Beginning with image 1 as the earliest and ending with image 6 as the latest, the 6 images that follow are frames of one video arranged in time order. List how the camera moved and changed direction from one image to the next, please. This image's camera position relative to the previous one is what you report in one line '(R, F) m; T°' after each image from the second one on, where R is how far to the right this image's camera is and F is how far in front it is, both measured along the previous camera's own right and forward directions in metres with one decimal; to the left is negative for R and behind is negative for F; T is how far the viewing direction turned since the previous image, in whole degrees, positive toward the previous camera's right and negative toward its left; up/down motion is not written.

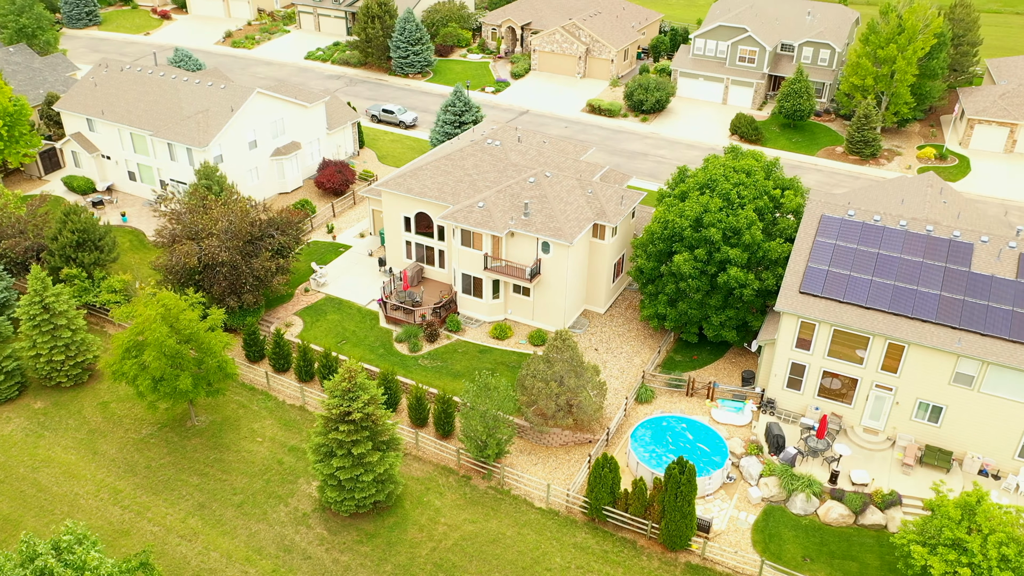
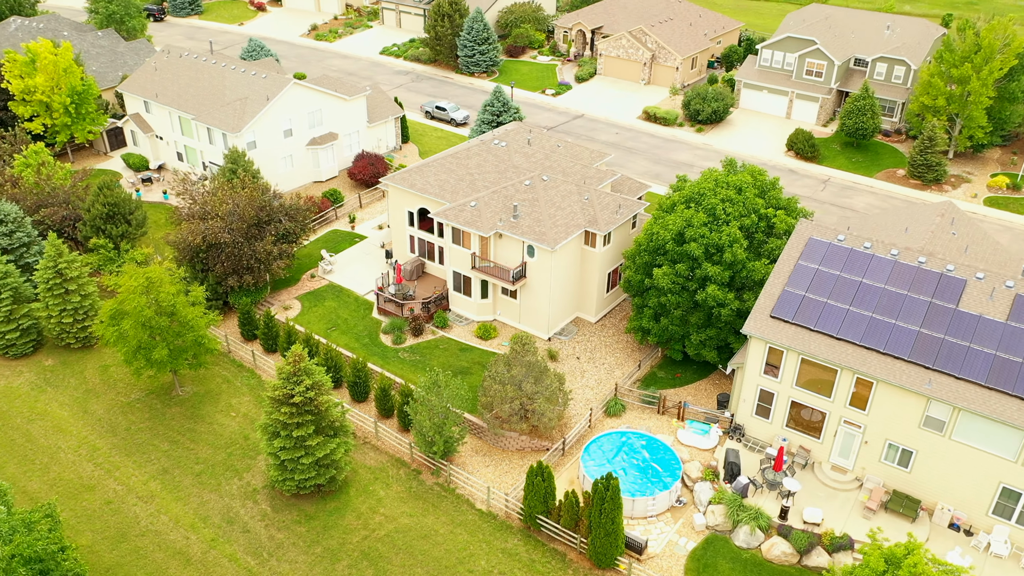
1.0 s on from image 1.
(+5.7, +0.4) m; -8°
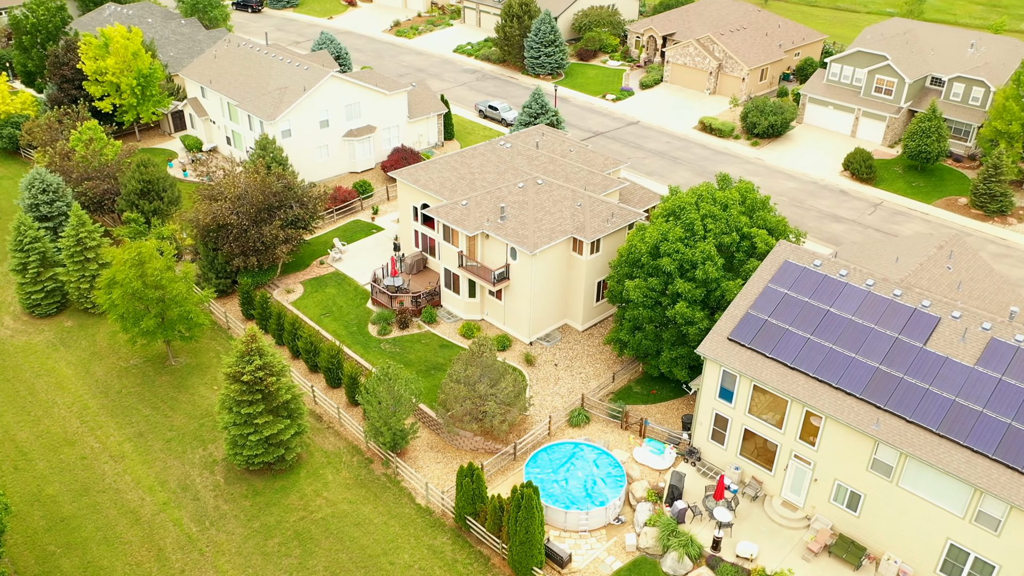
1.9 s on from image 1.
(+5.9, +0.4) m; -8°
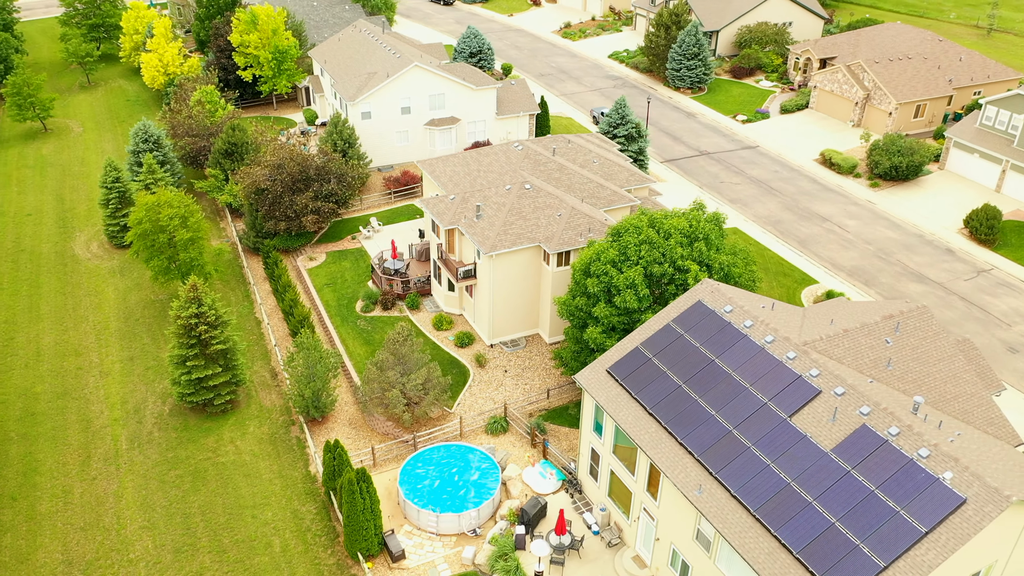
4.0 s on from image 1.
(+12.2, +1.9) m; -16°
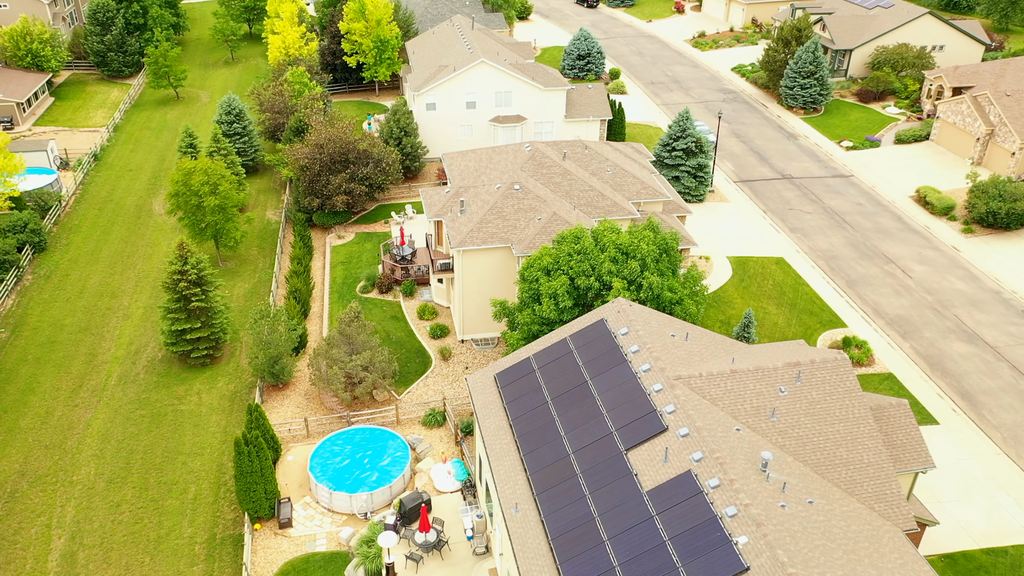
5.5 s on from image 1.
(+9.4, +1.3) m; -13°
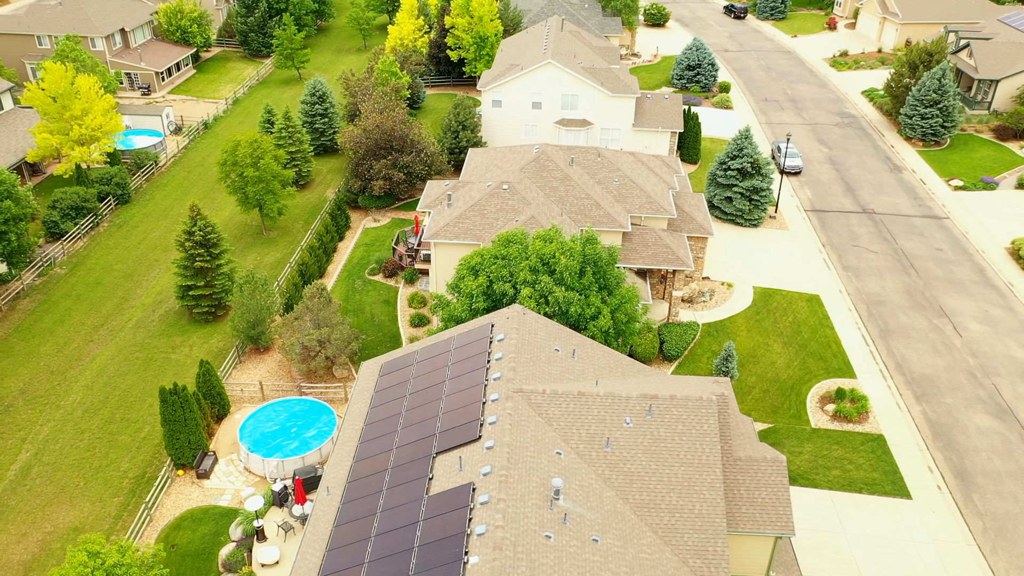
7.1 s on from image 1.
(+9.3, +1.3) m; -13°
